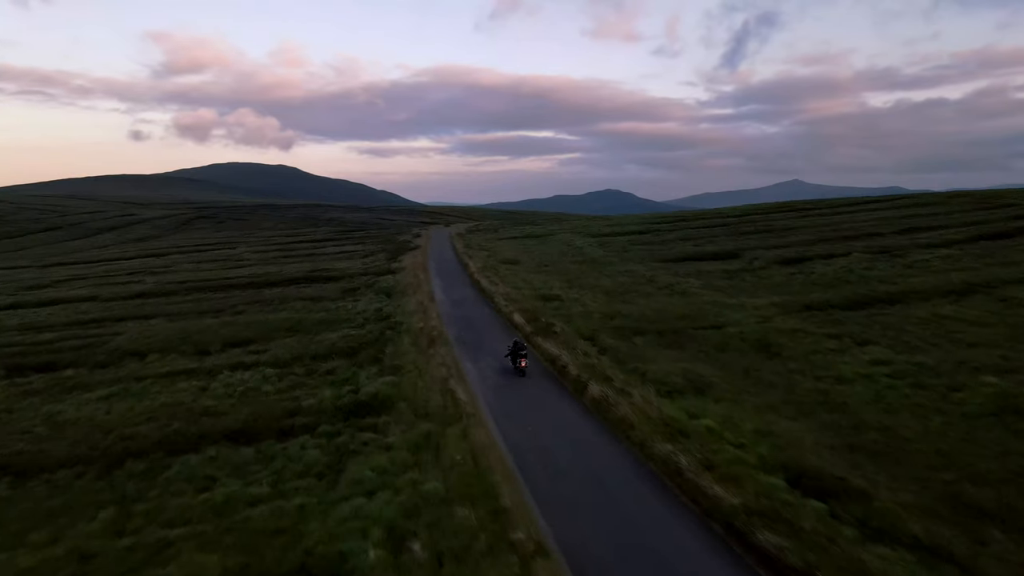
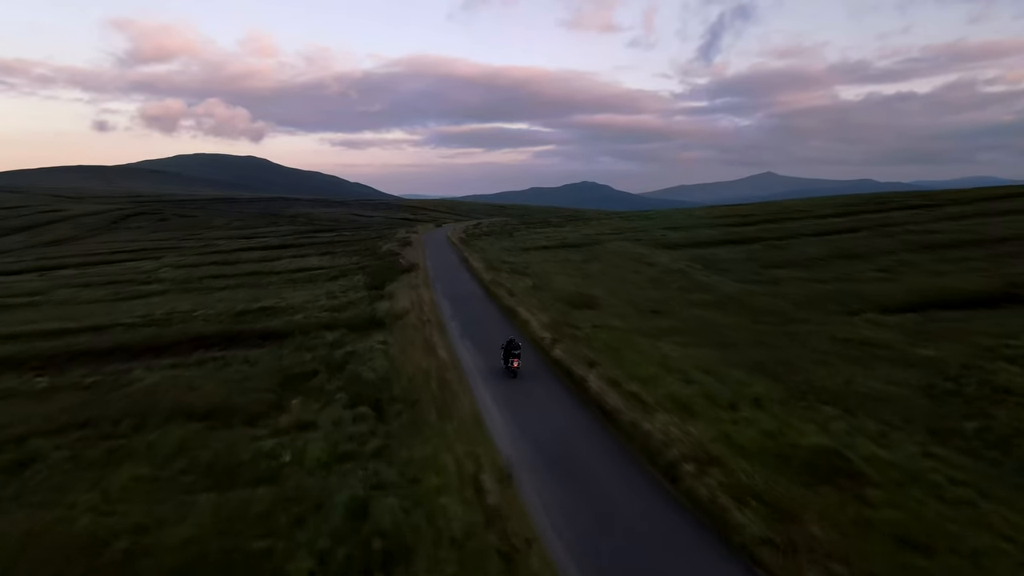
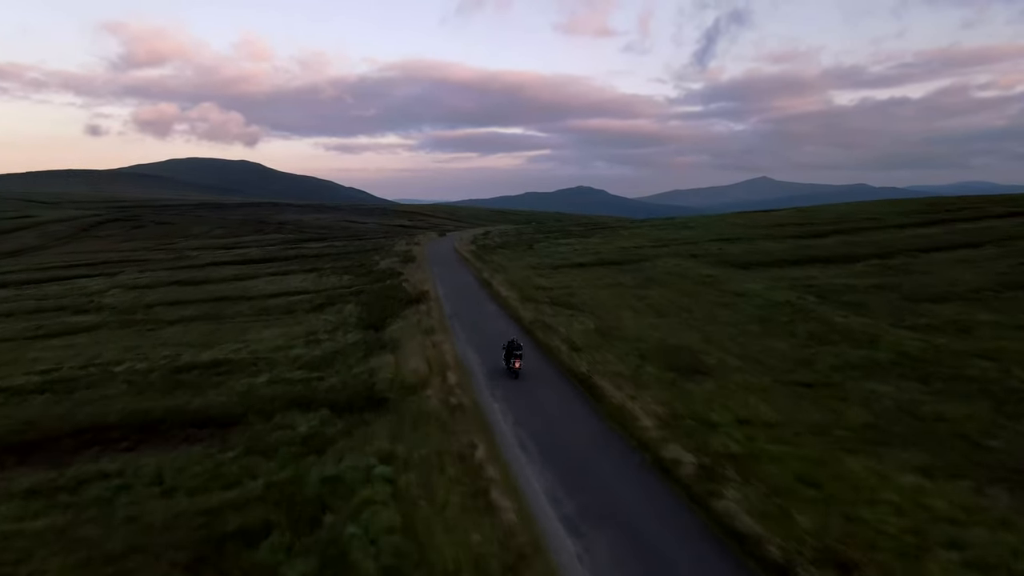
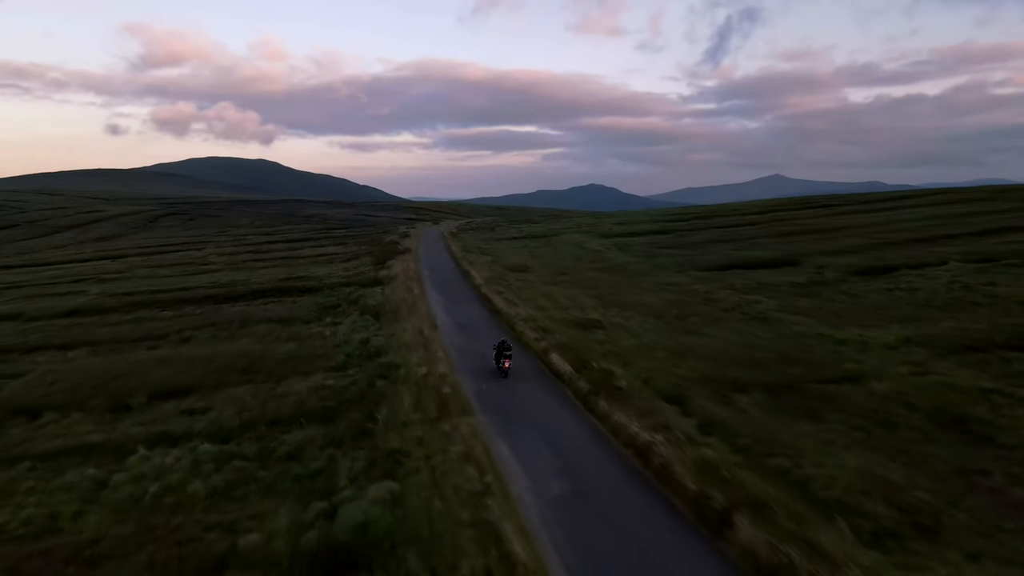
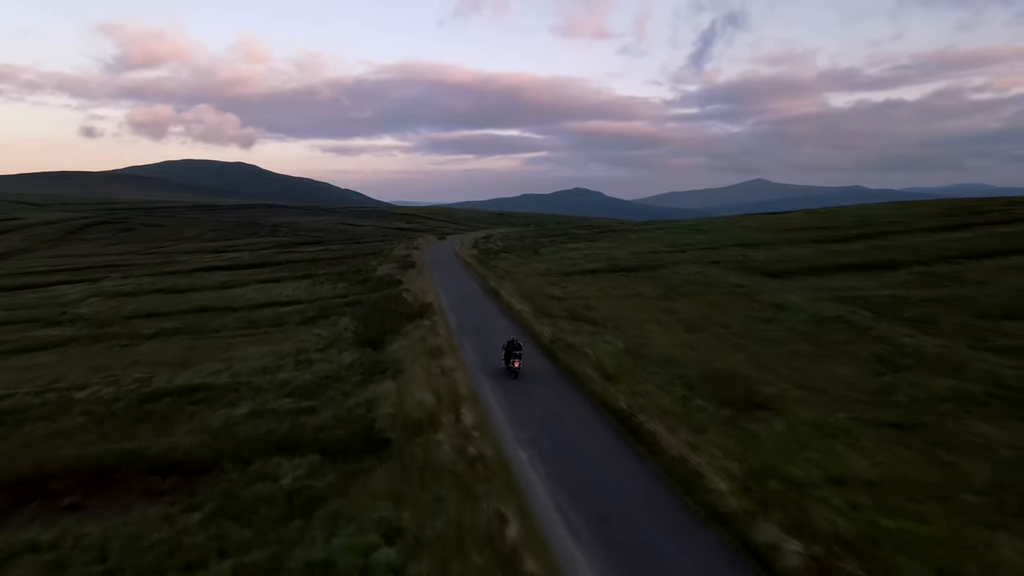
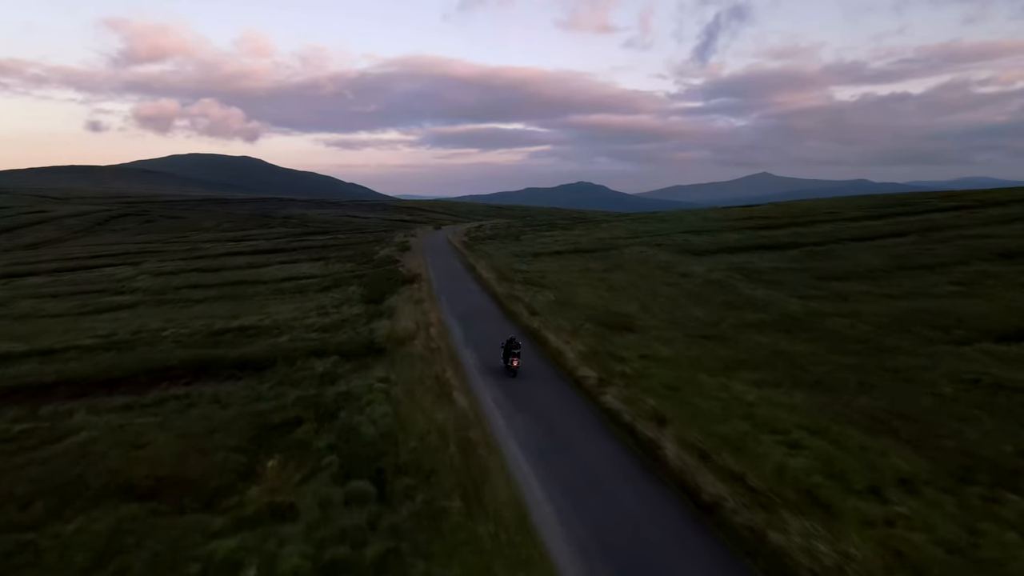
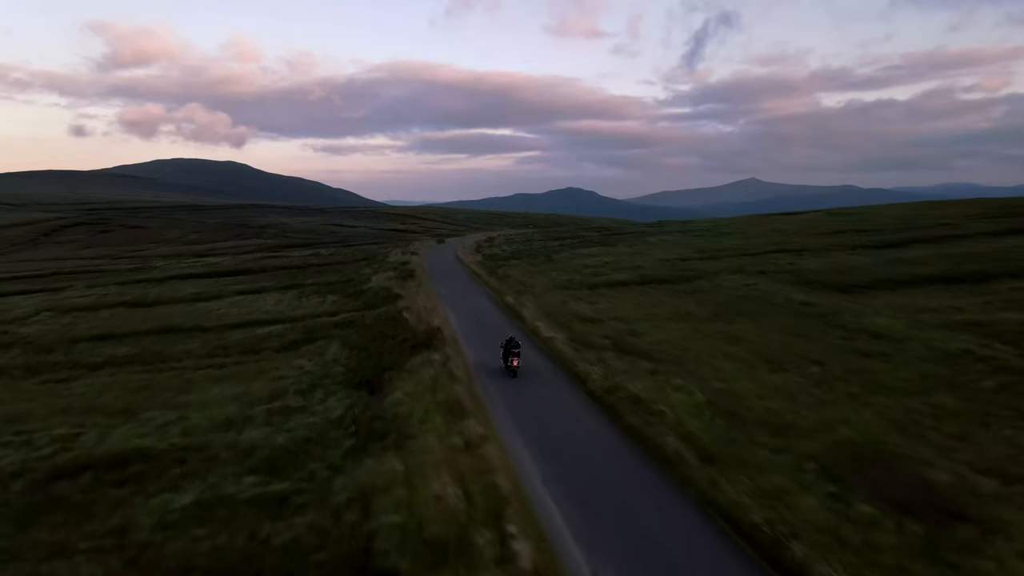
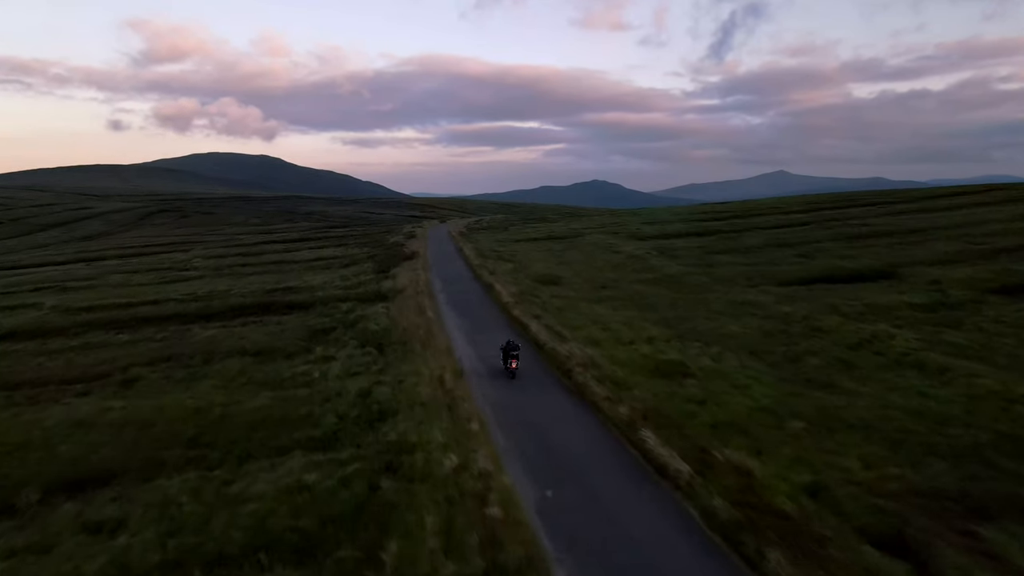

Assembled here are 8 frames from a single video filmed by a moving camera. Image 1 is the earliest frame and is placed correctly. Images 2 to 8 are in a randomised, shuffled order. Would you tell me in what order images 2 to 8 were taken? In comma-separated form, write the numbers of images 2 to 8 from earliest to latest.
4, 8, 2, 6, 3, 5, 7
